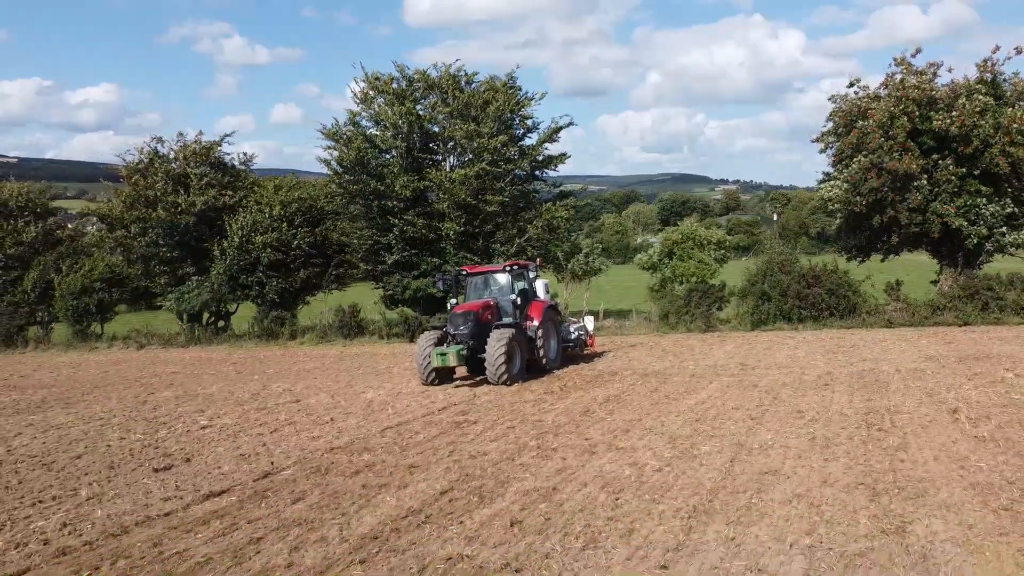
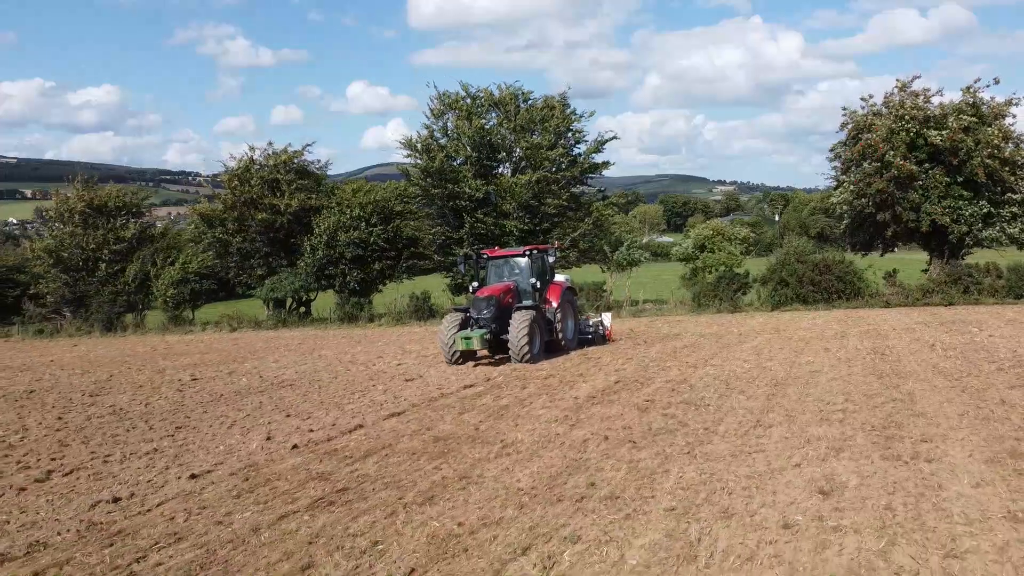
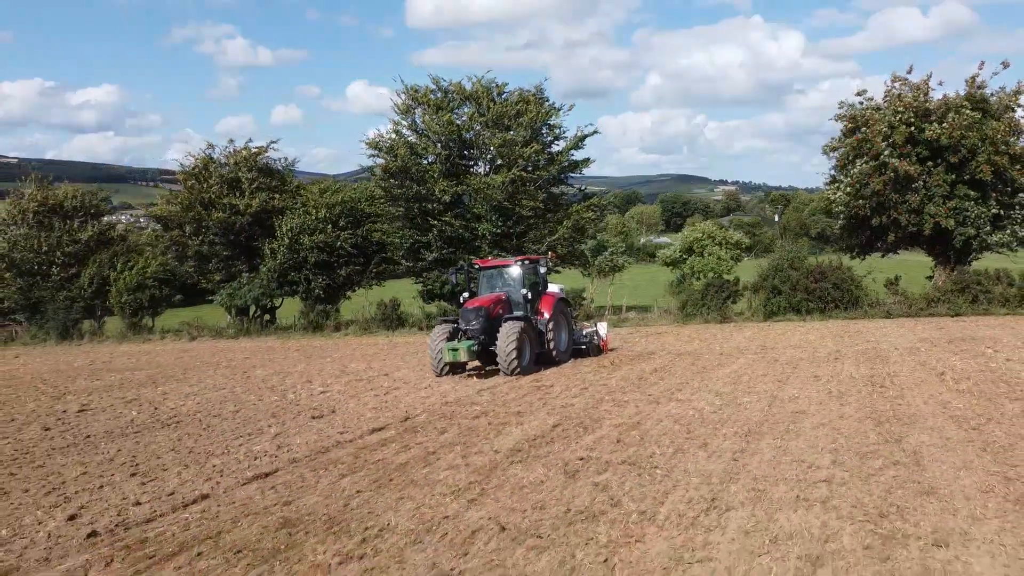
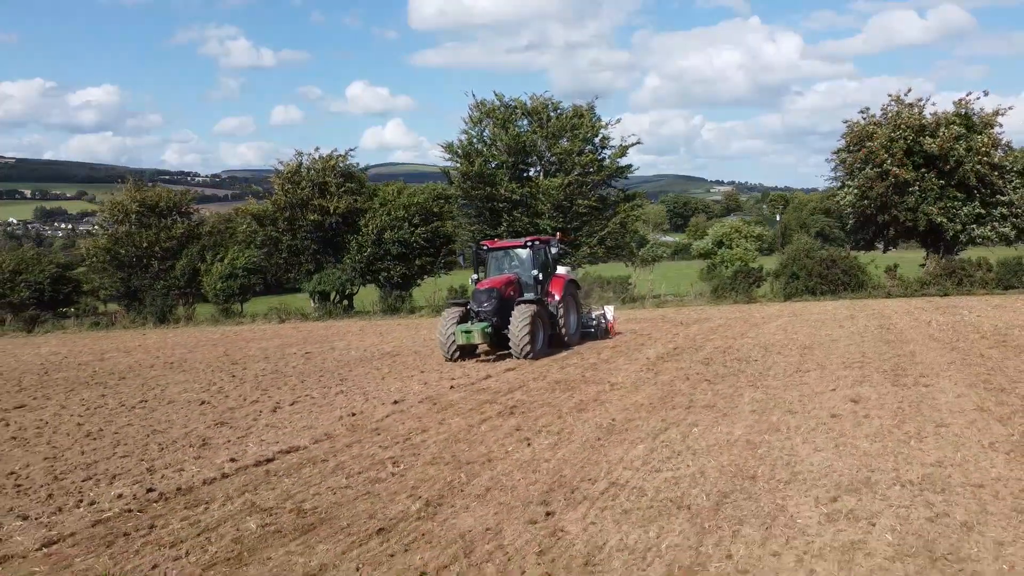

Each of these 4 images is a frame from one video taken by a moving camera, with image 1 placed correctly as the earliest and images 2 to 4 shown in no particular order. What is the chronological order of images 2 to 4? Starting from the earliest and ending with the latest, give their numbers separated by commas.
3, 2, 4
